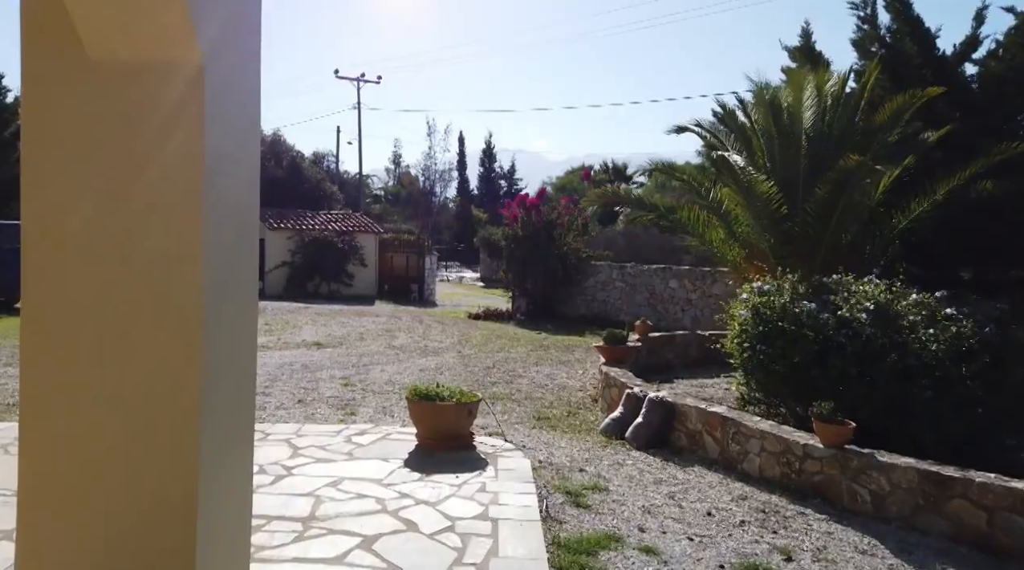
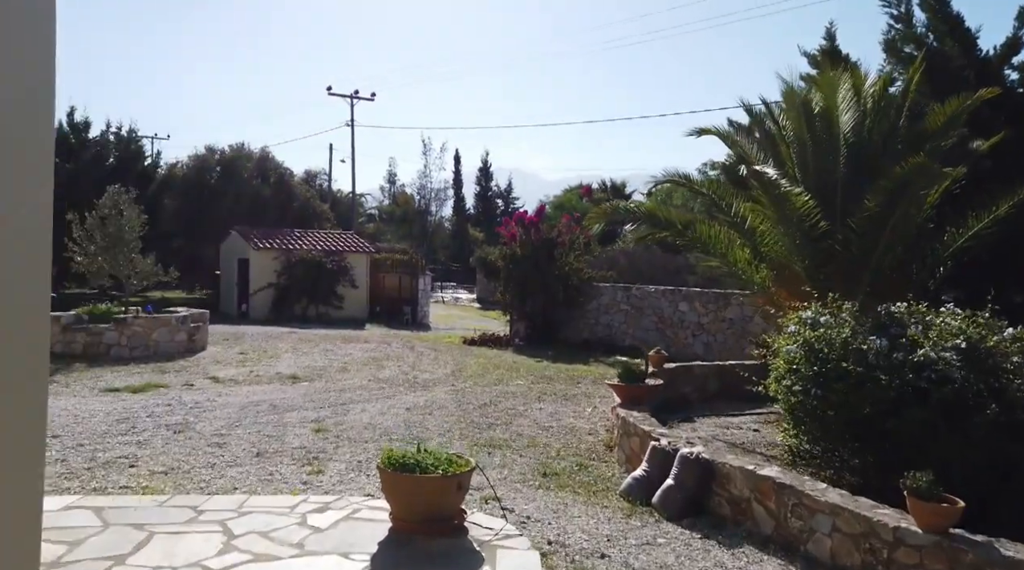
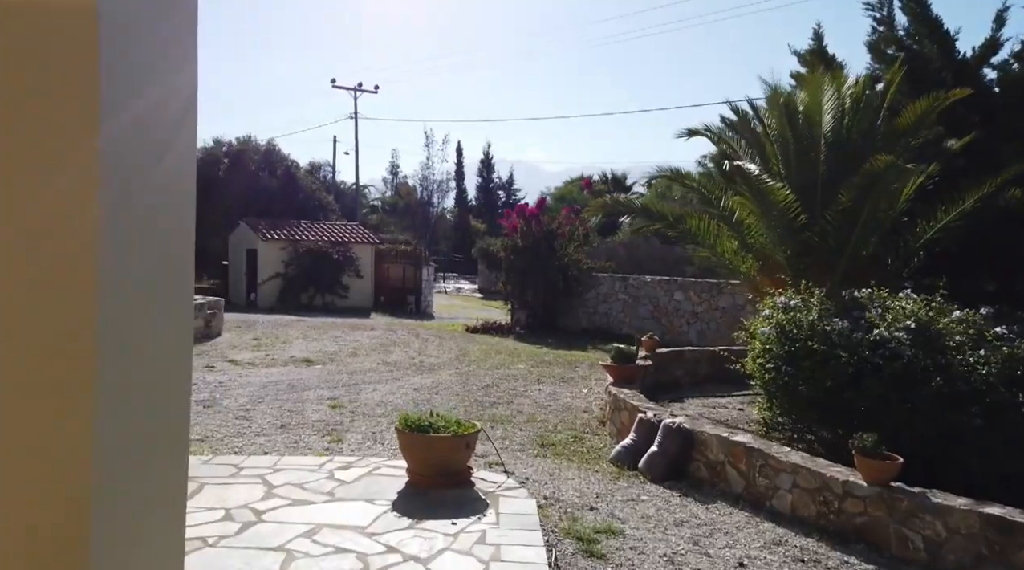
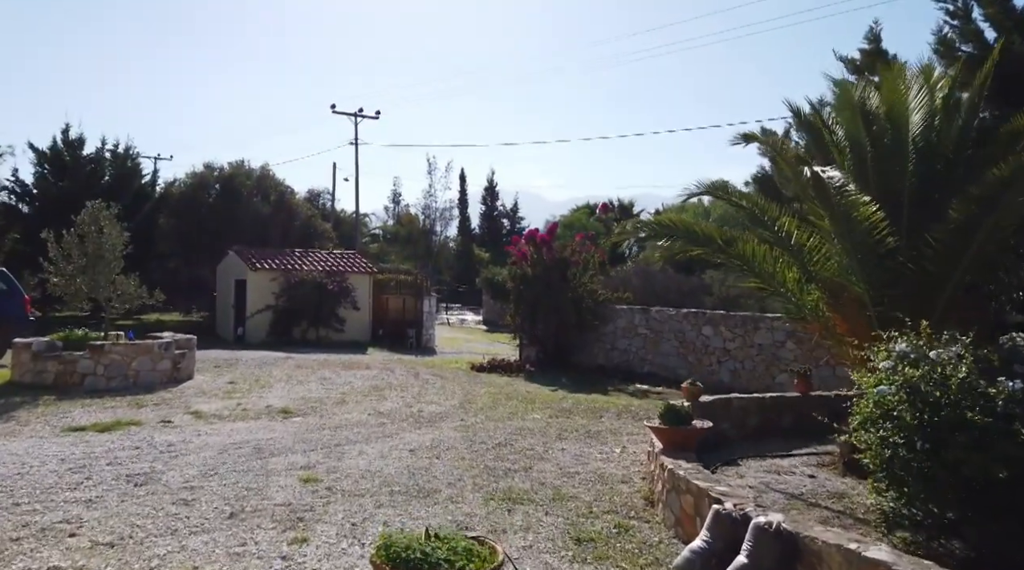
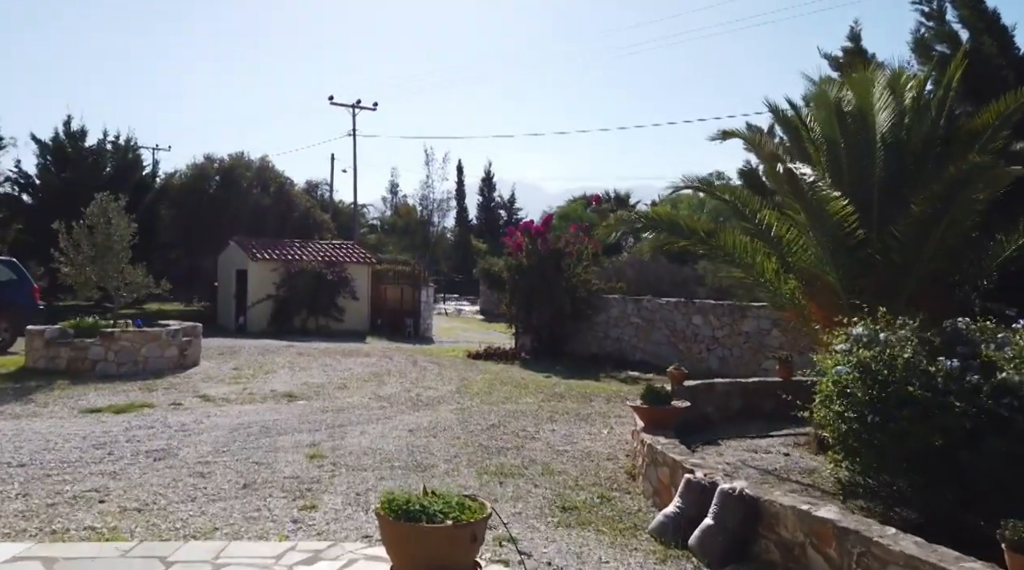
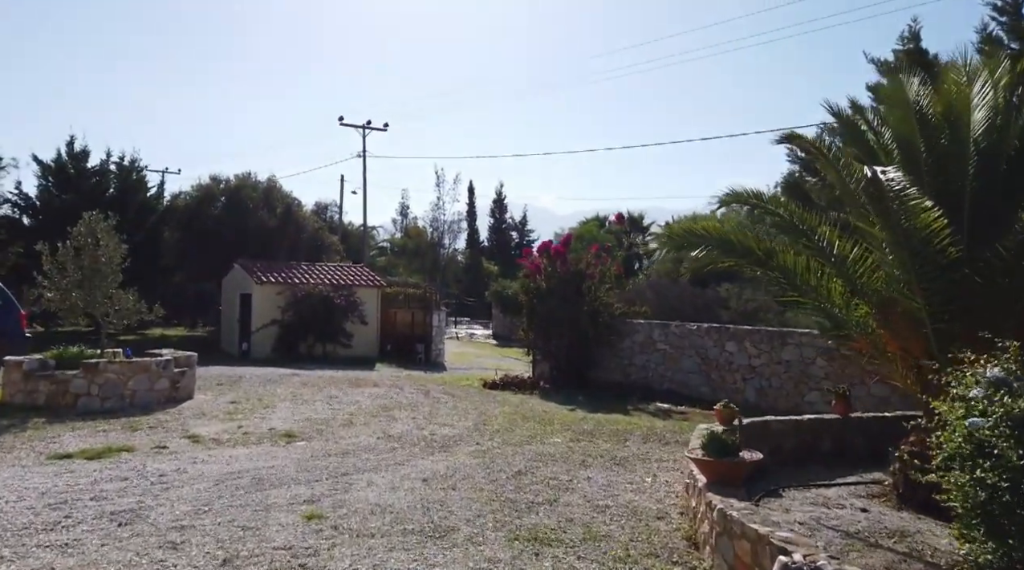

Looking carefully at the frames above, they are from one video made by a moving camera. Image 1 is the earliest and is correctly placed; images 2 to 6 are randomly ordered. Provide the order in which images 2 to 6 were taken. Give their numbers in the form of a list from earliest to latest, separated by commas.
3, 2, 5, 4, 6
